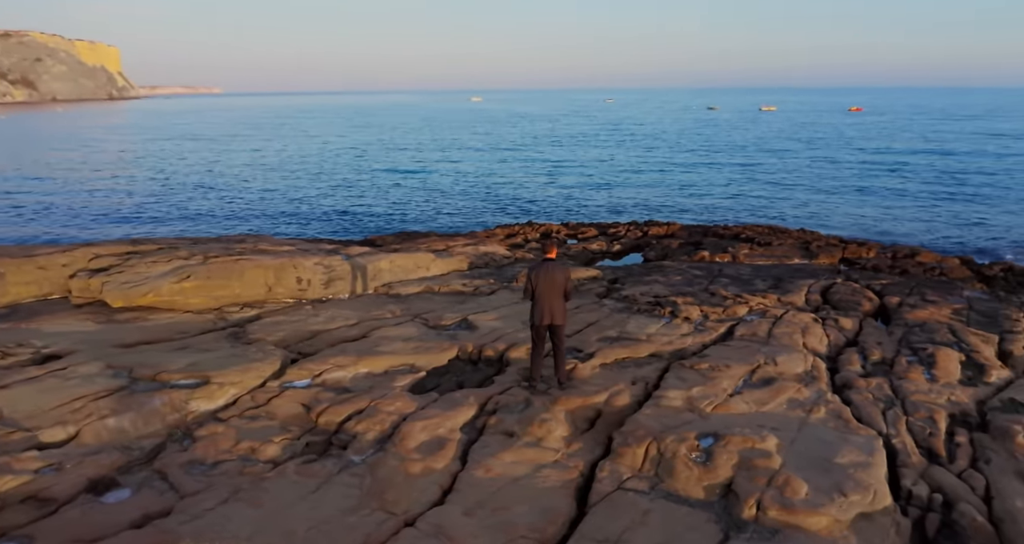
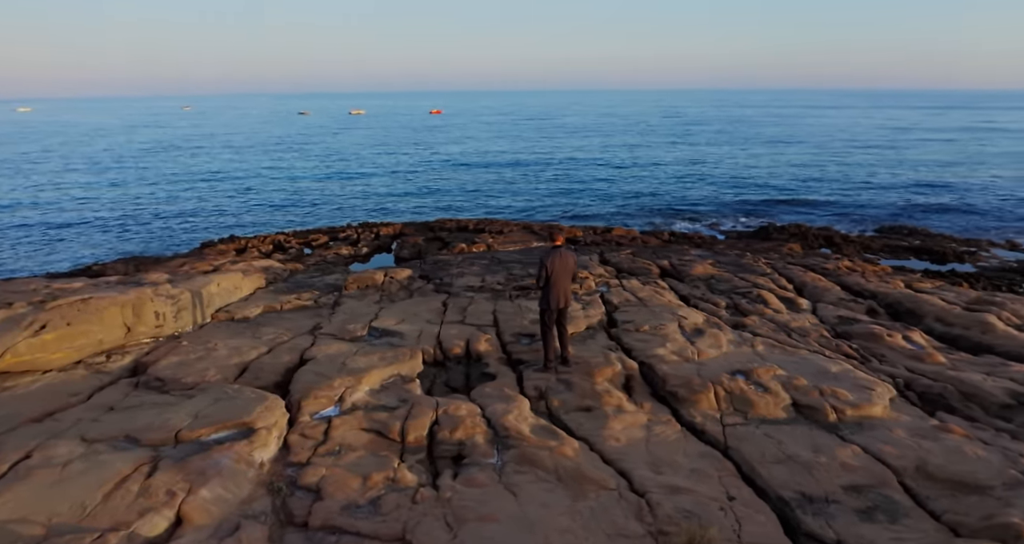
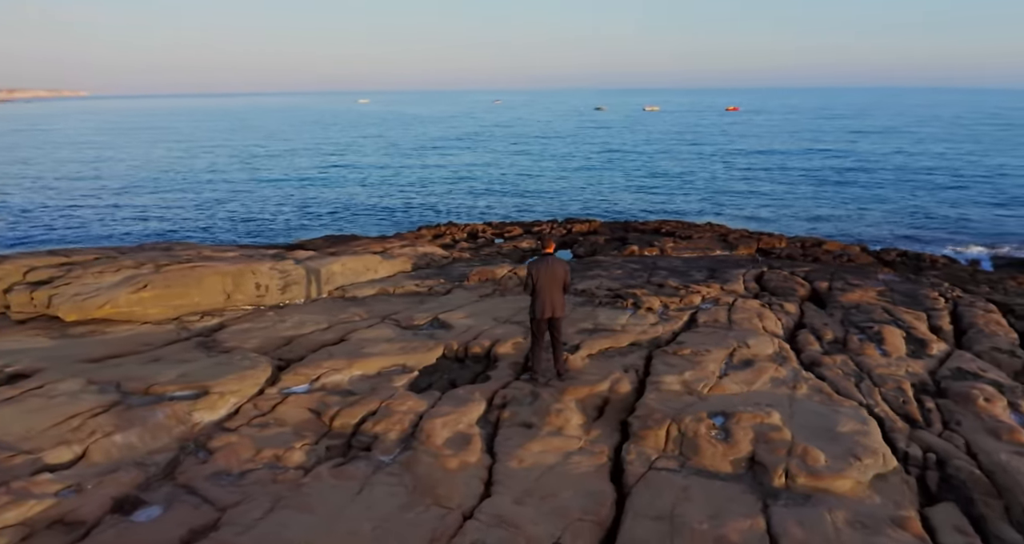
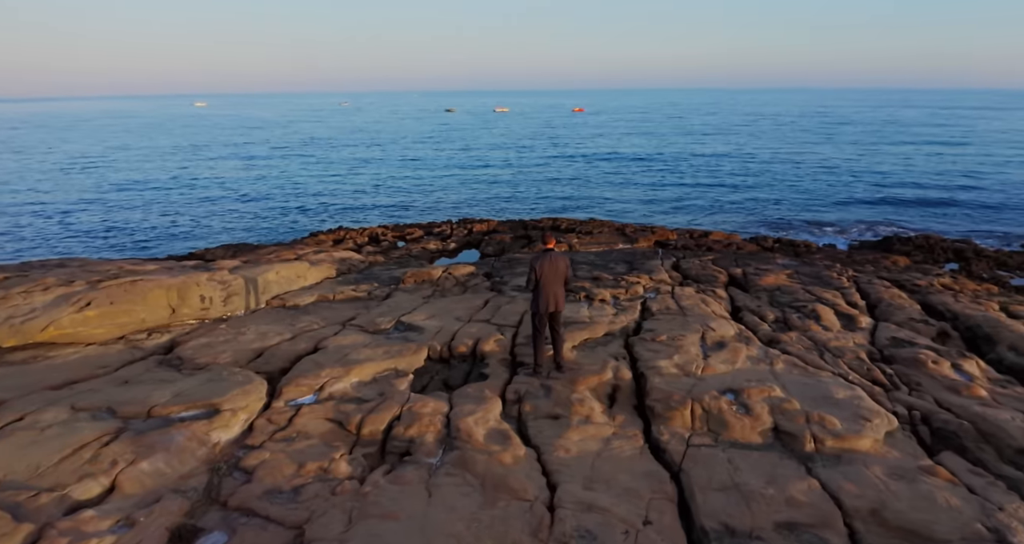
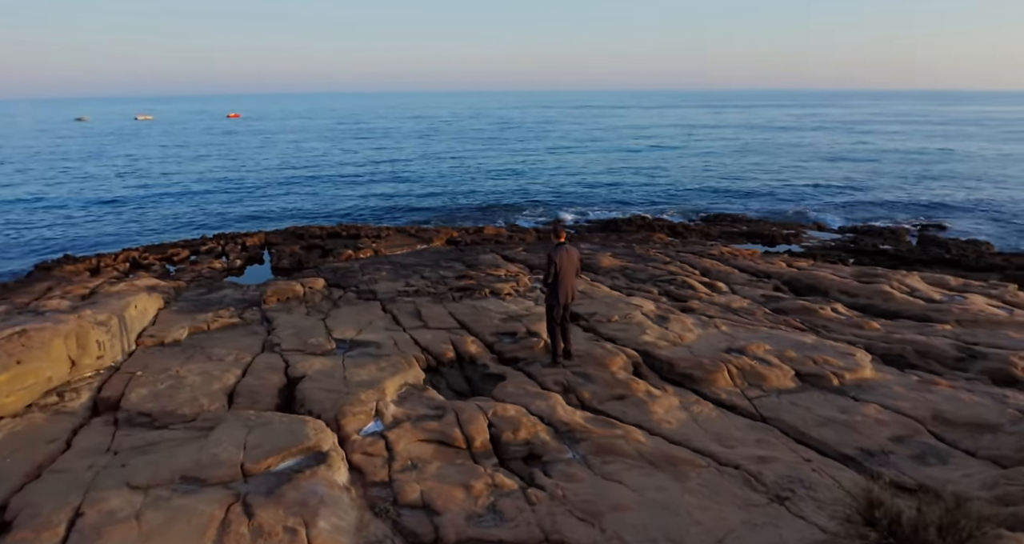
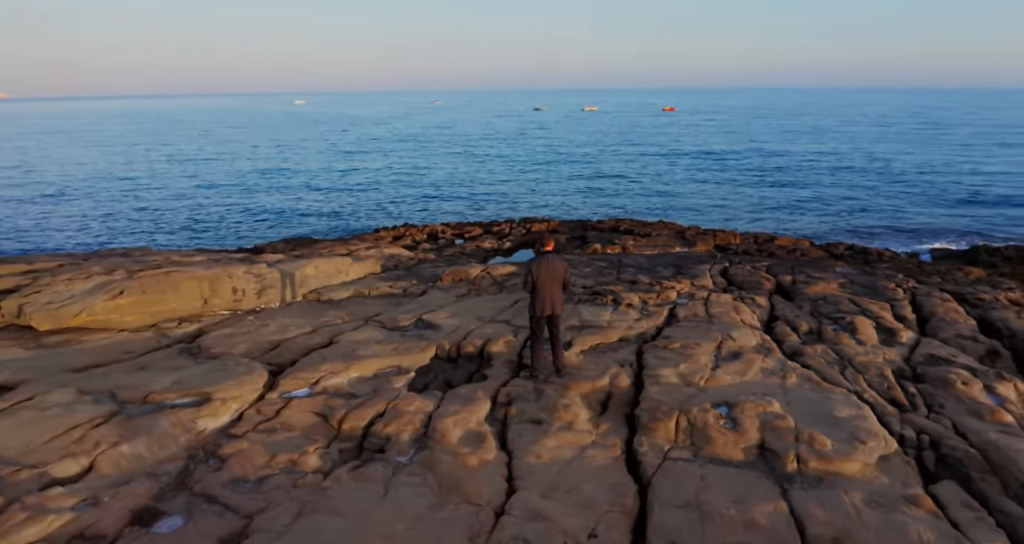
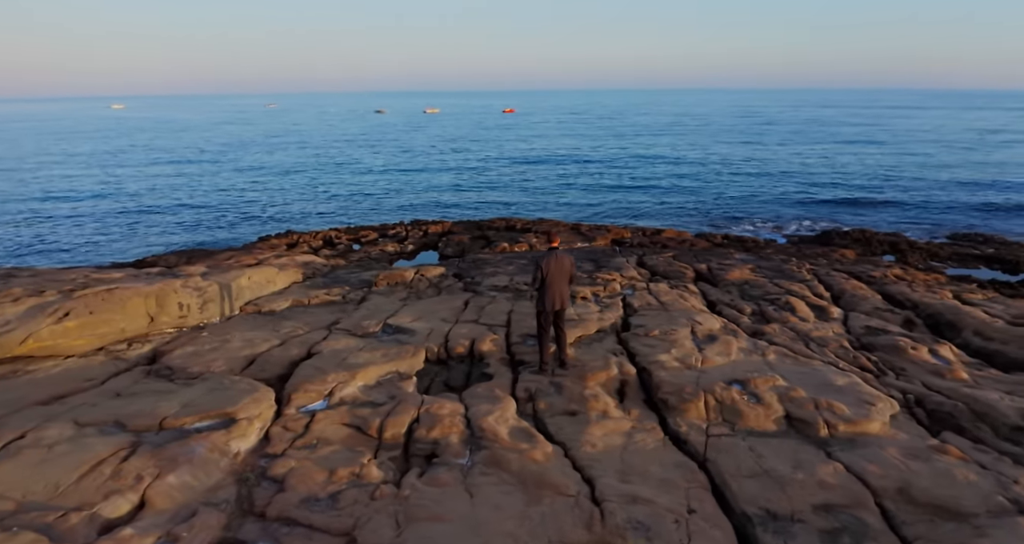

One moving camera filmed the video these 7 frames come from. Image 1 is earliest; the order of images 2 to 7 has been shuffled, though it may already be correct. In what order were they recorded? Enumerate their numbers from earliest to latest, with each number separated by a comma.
3, 6, 4, 7, 2, 5
